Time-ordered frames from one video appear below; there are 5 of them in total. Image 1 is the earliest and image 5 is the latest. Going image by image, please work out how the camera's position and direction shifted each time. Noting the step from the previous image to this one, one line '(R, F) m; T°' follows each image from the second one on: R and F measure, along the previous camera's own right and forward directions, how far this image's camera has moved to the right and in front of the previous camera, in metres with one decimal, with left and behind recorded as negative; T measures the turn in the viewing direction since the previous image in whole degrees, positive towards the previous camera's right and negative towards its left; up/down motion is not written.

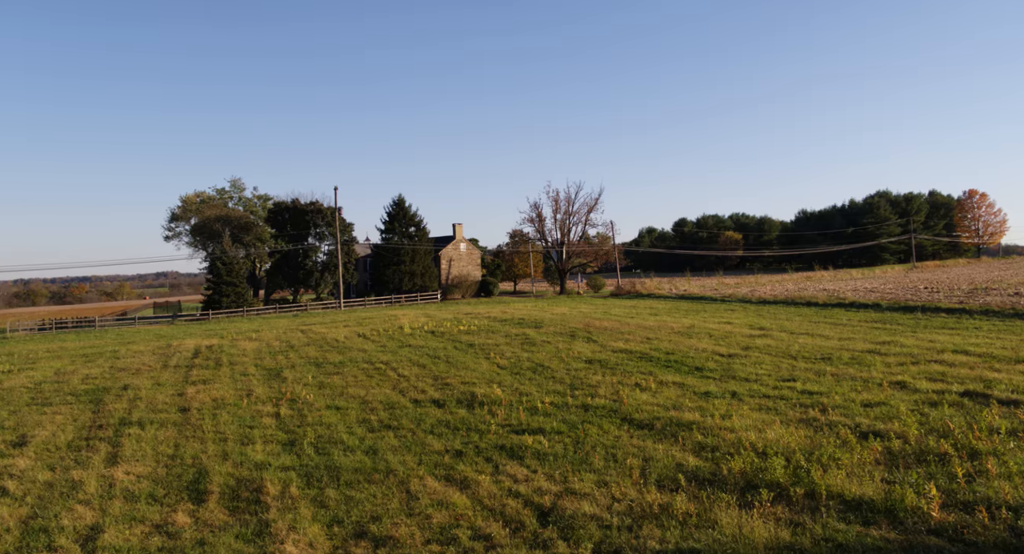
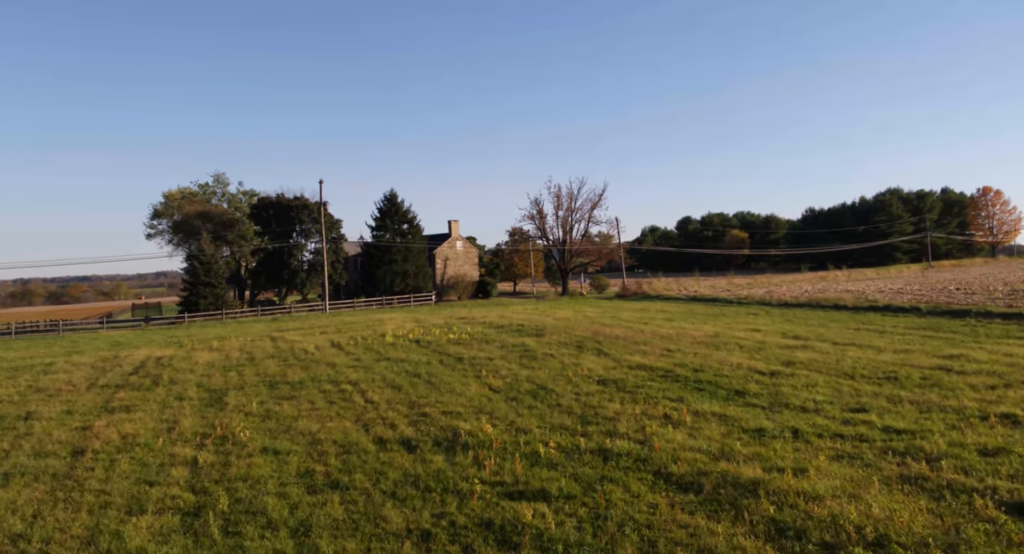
(+0.1, +3.2) m; 0°
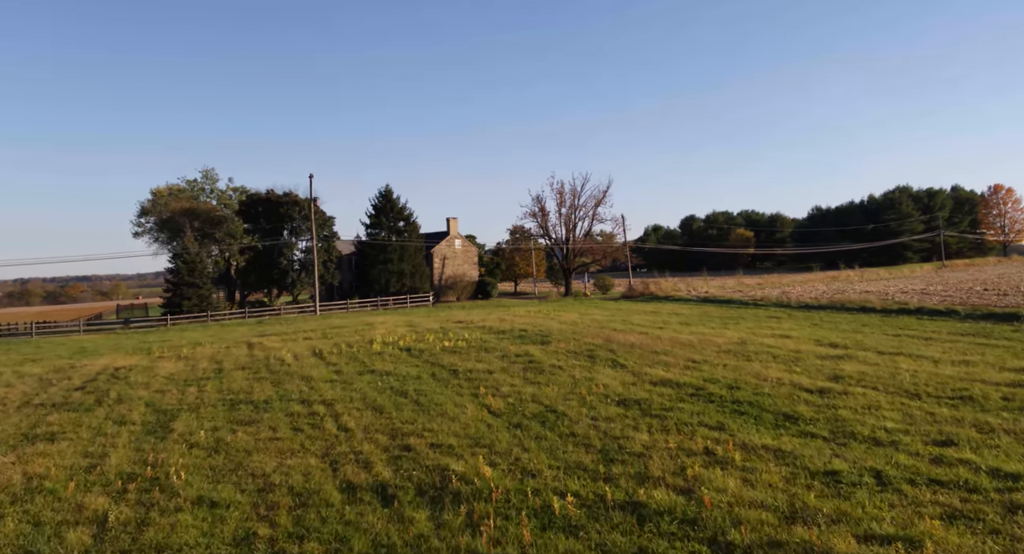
(-0.1, +2.3) m; 0°
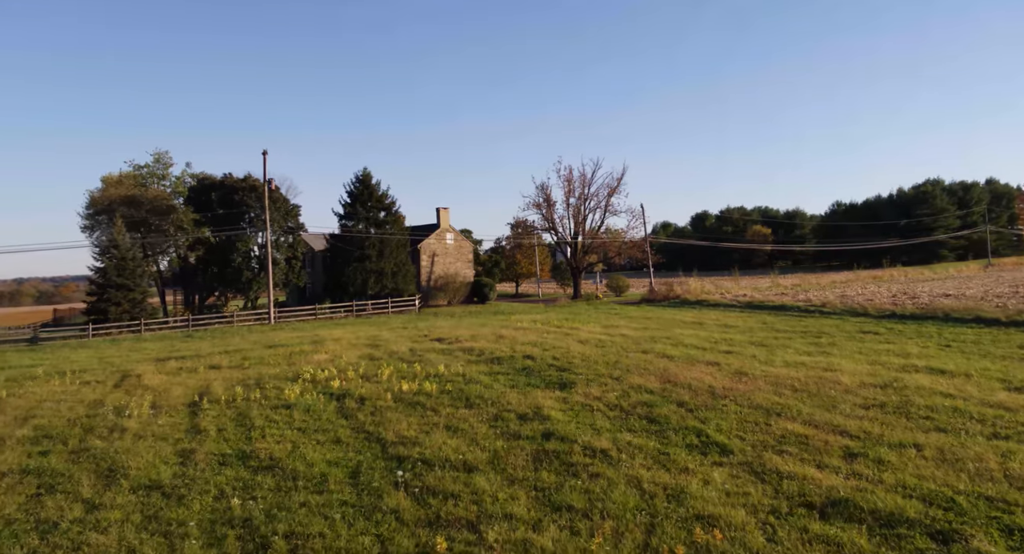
(0.0, +7.5) m; 0°
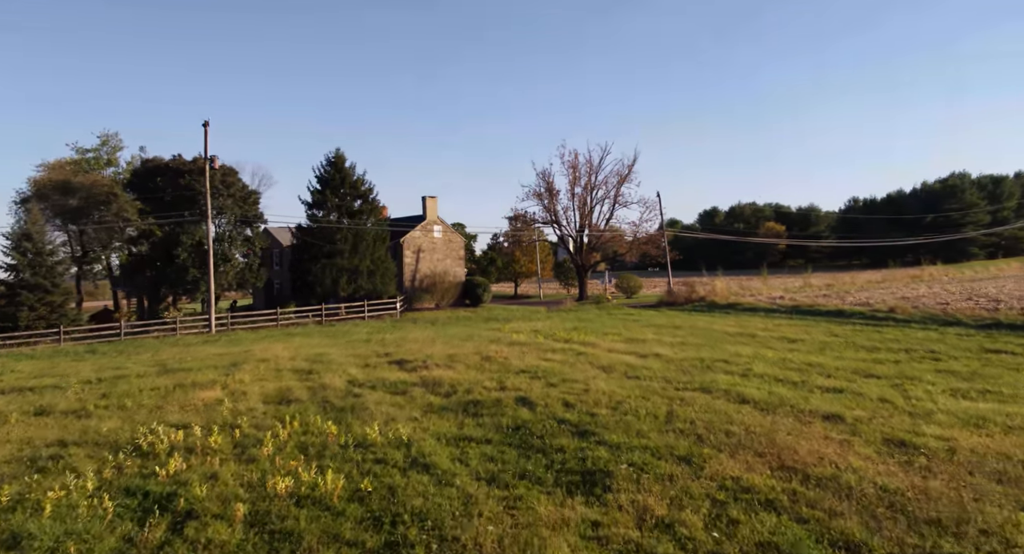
(+0.2, +5.8) m; 0°
